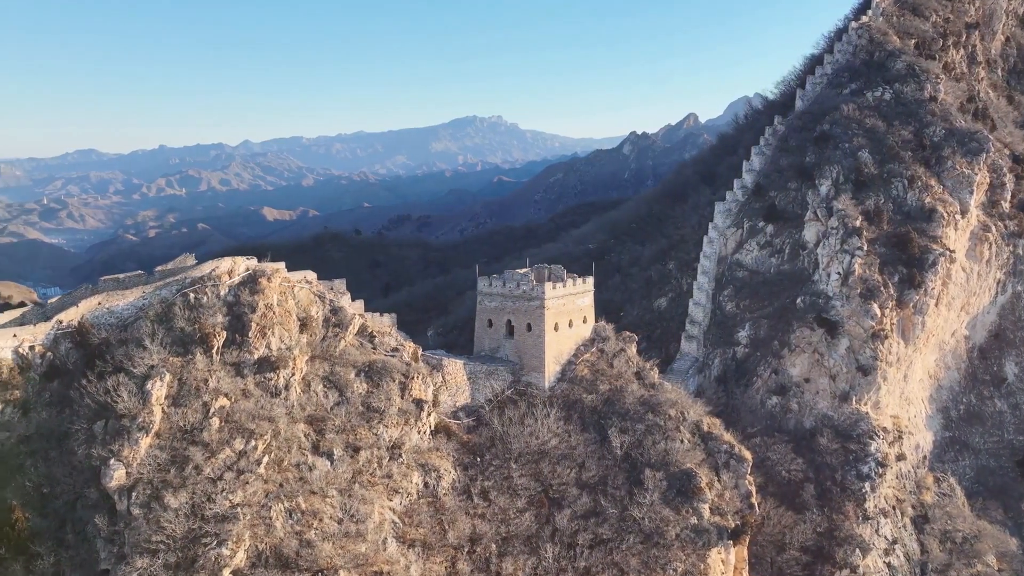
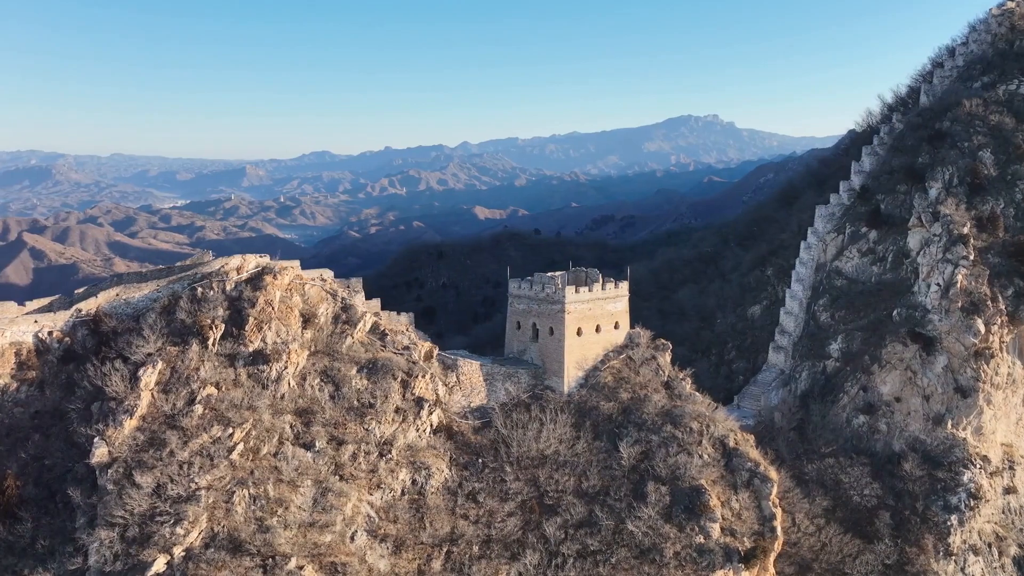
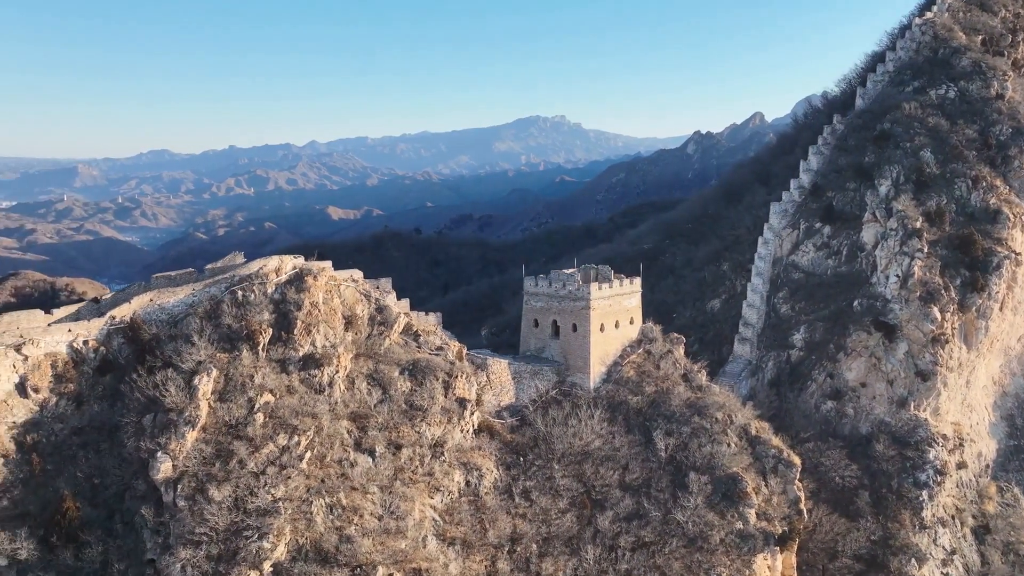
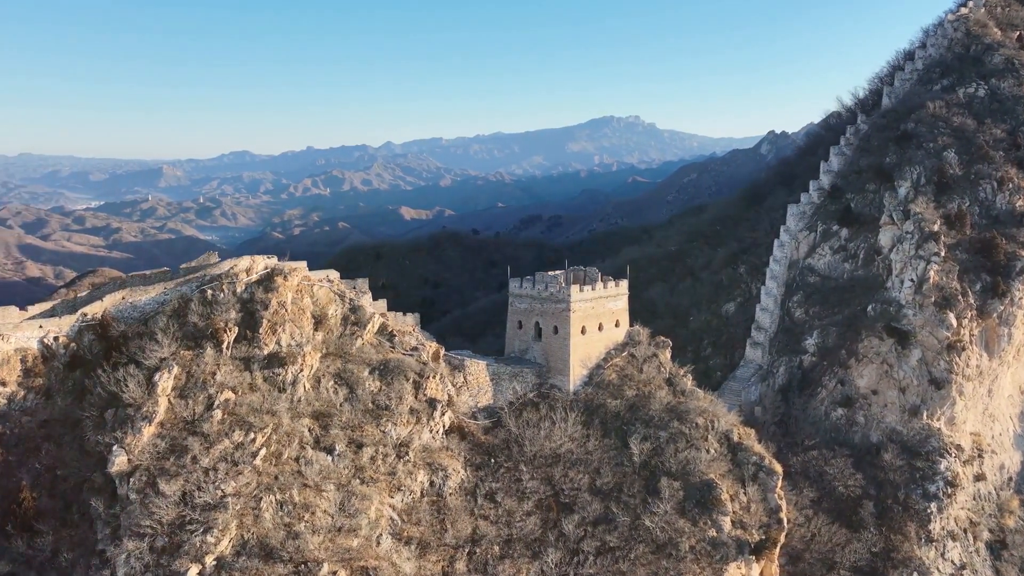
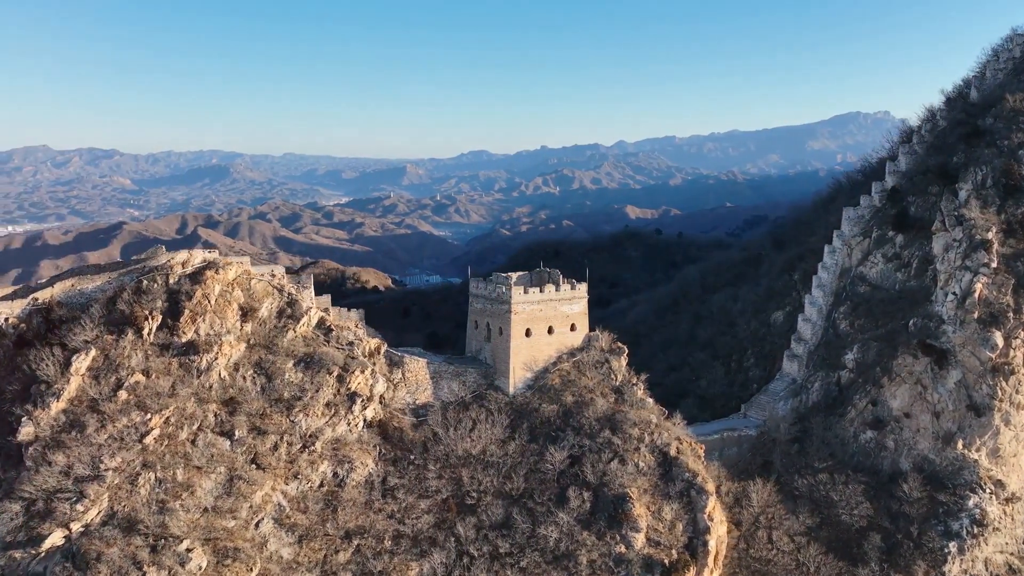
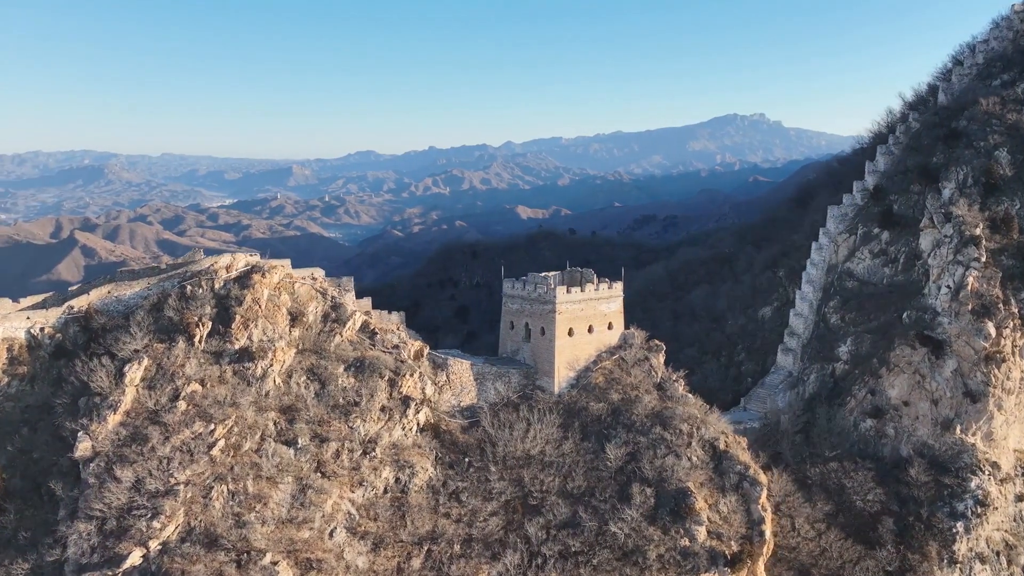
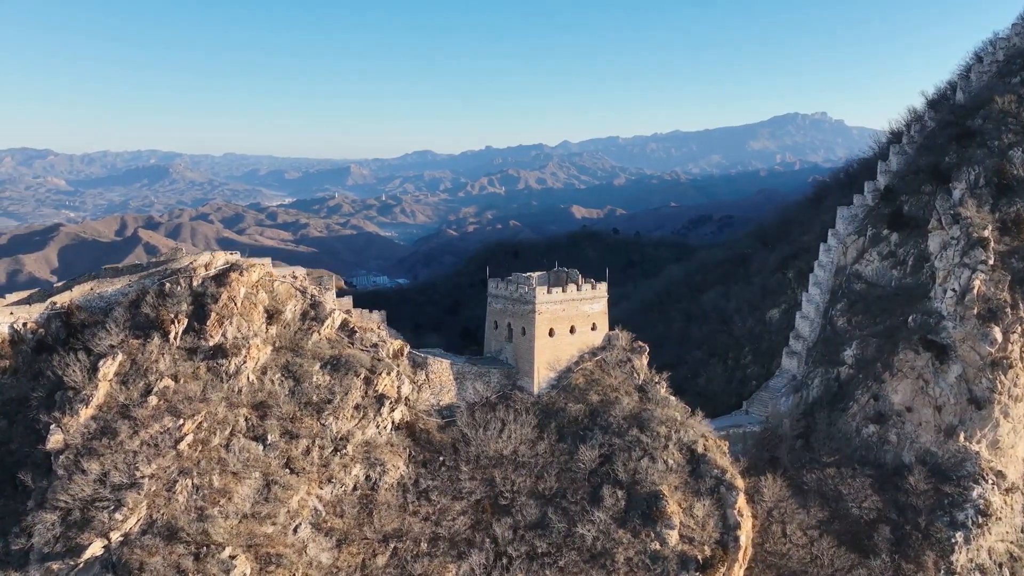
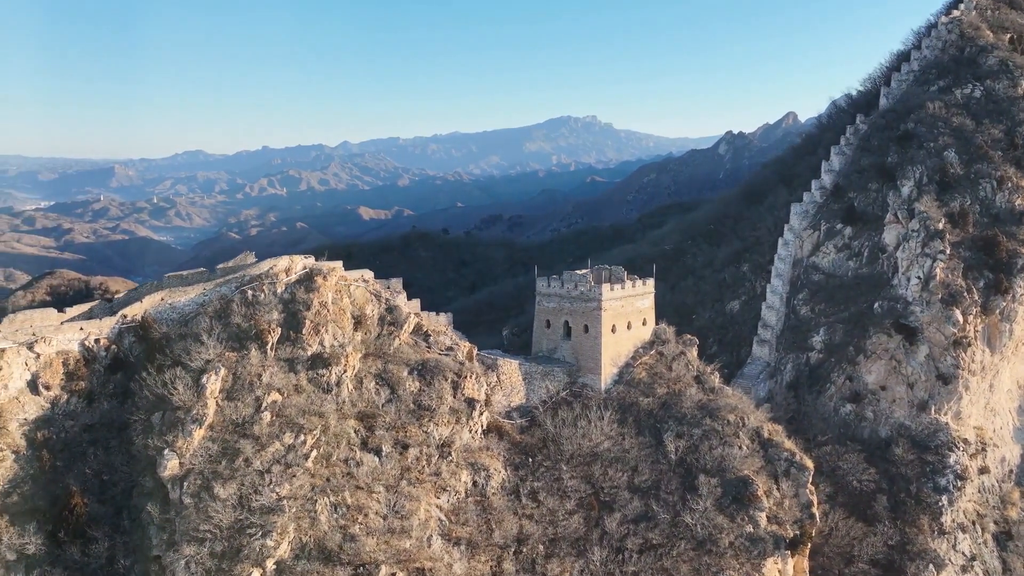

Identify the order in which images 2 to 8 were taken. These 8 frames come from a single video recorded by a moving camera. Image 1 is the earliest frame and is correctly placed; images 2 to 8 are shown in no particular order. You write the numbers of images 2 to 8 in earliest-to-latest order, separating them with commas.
3, 8, 4, 2, 6, 7, 5
